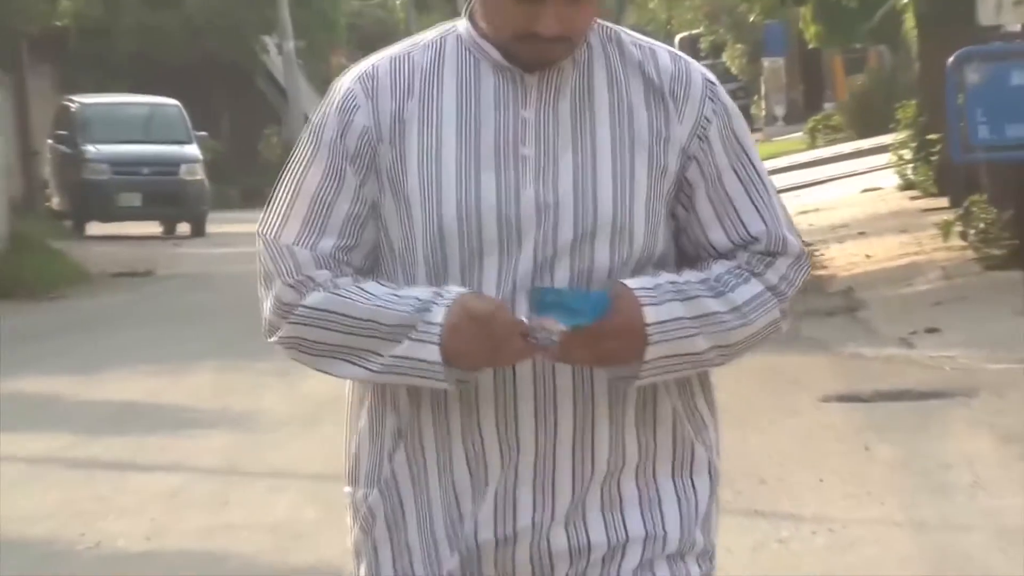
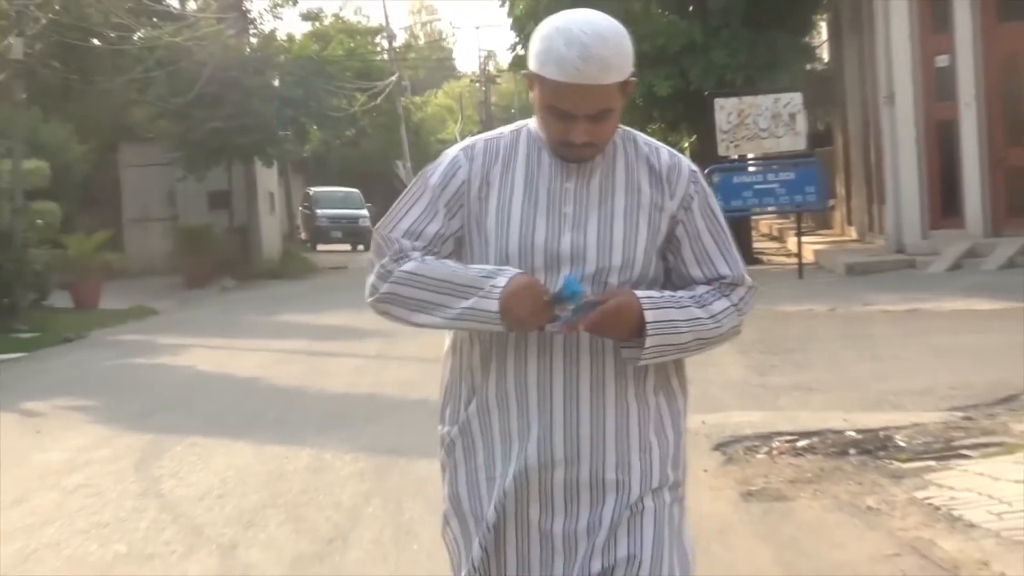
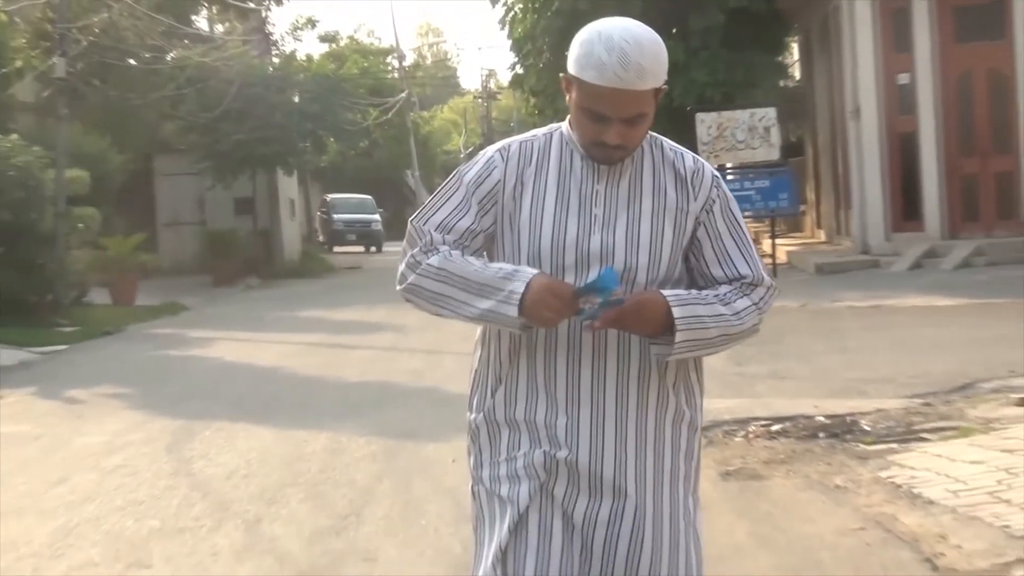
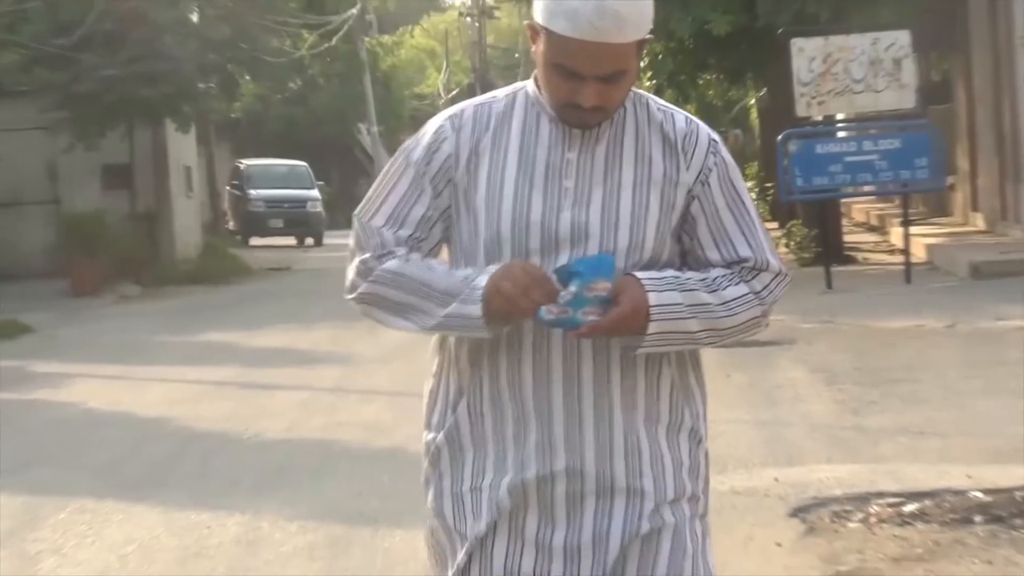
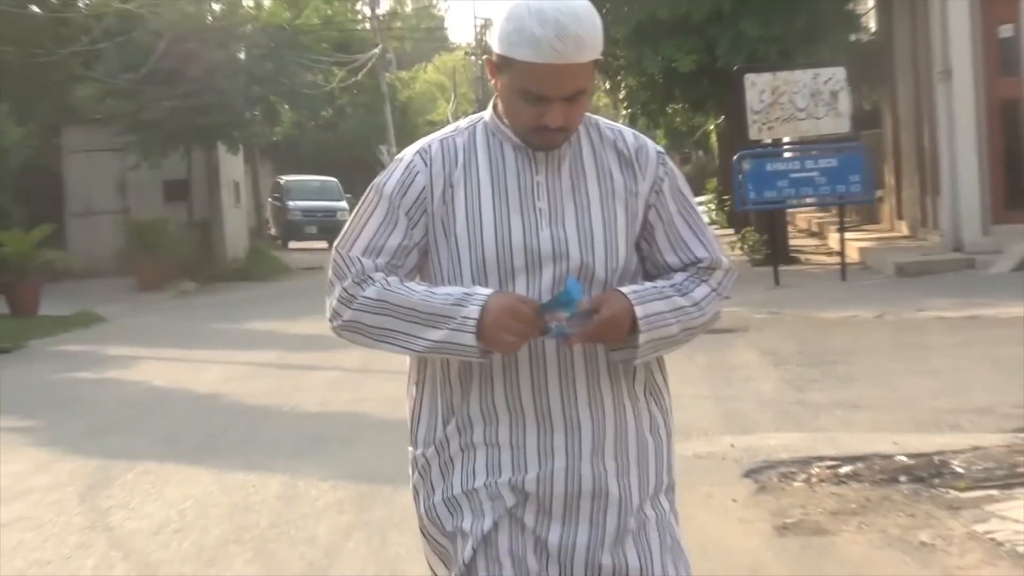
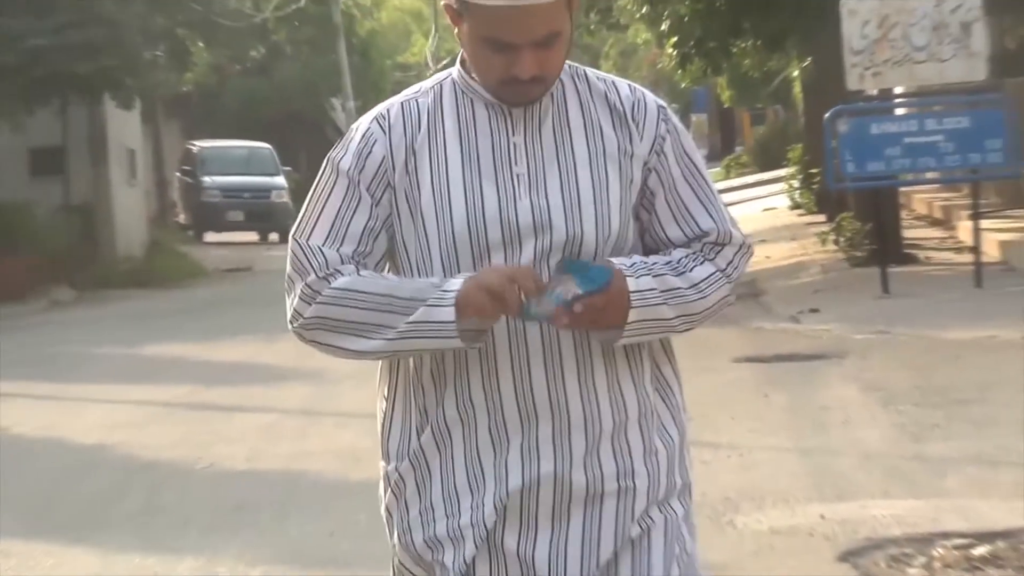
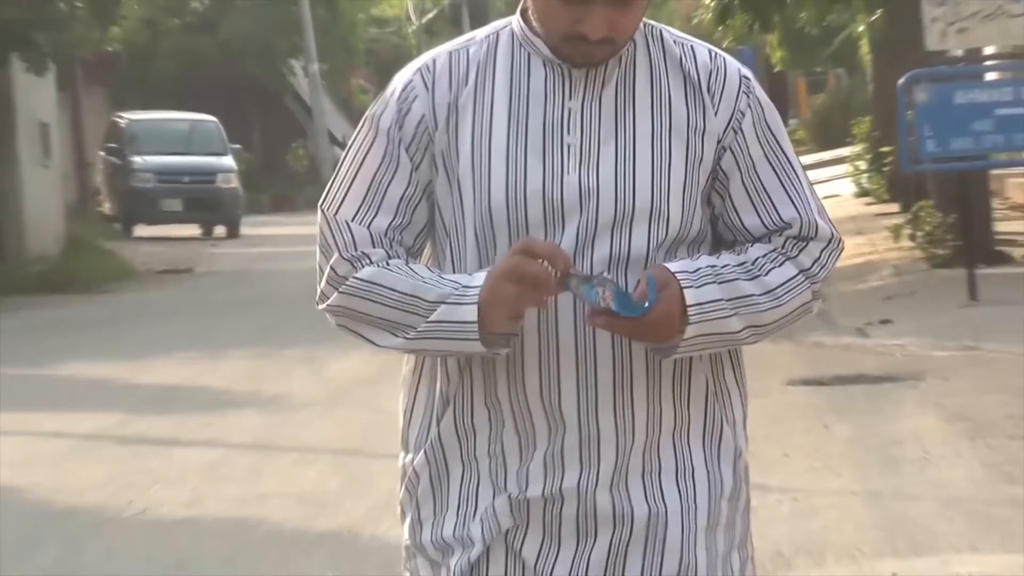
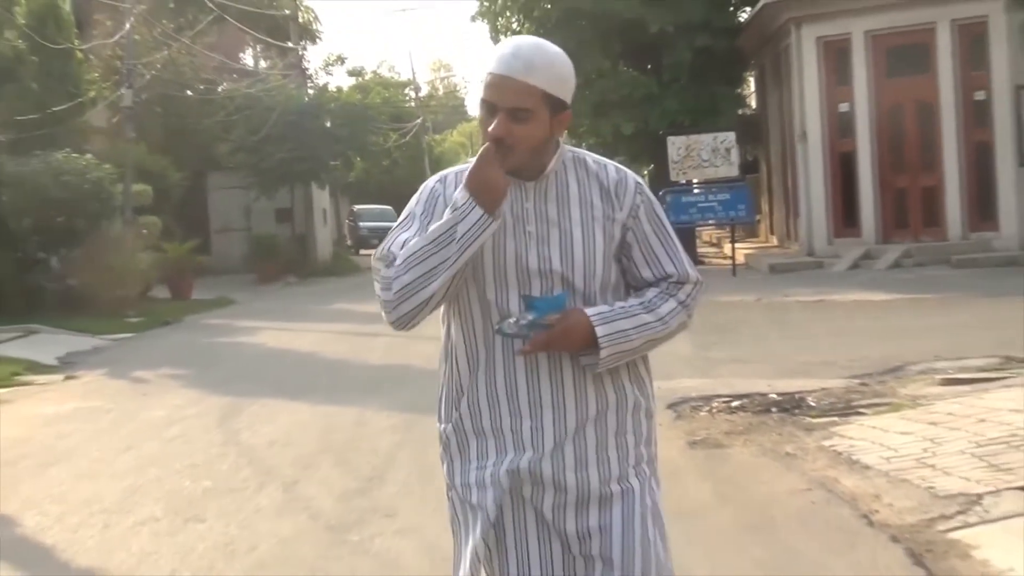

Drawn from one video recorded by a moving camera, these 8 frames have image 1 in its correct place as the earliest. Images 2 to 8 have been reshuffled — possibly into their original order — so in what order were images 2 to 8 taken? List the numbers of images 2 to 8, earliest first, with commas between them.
7, 6, 4, 5, 2, 3, 8
